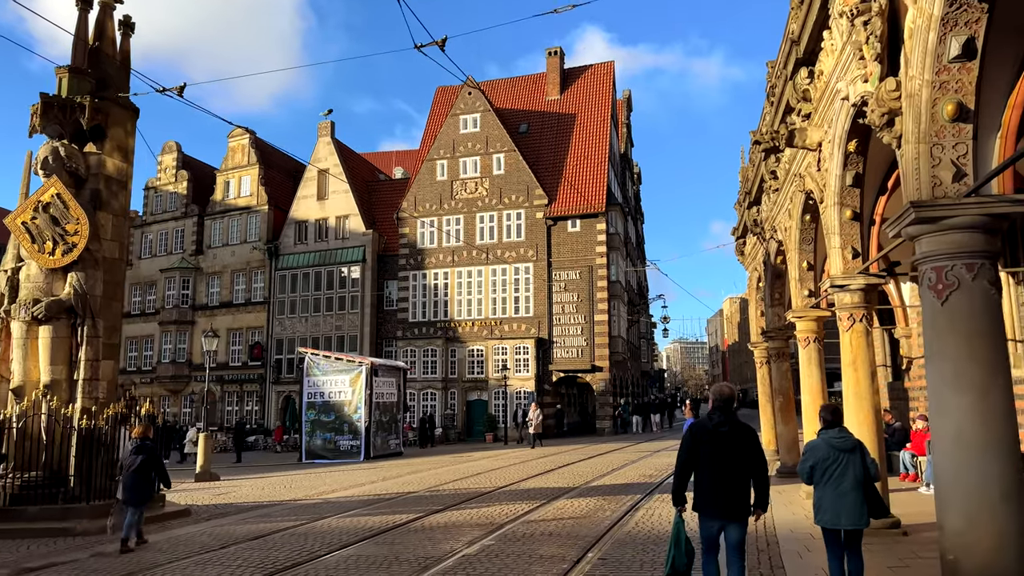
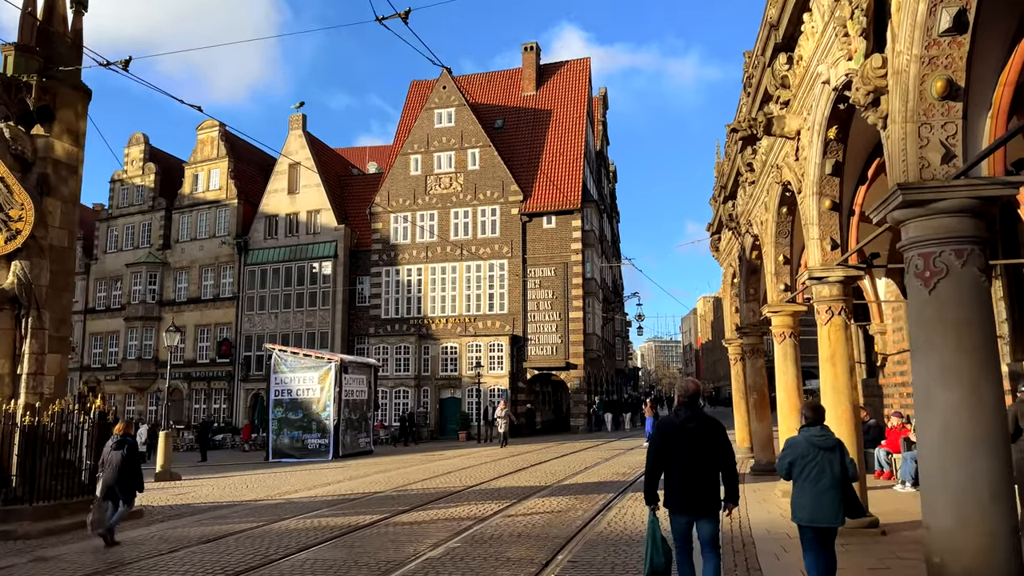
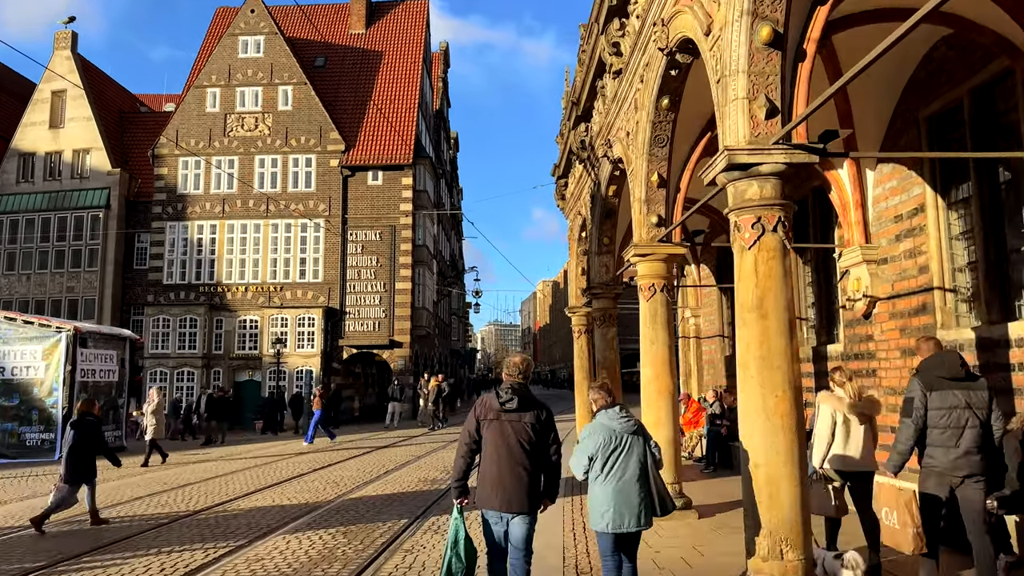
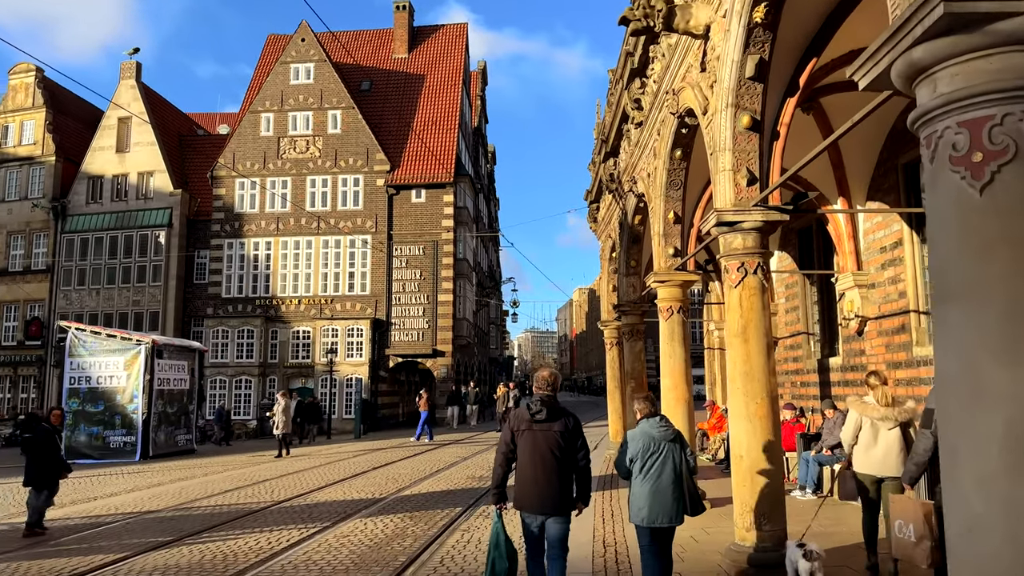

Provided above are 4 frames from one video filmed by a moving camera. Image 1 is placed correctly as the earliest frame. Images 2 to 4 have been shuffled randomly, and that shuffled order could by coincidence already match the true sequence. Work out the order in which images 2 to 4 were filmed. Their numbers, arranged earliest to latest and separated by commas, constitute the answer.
2, 4, 3
